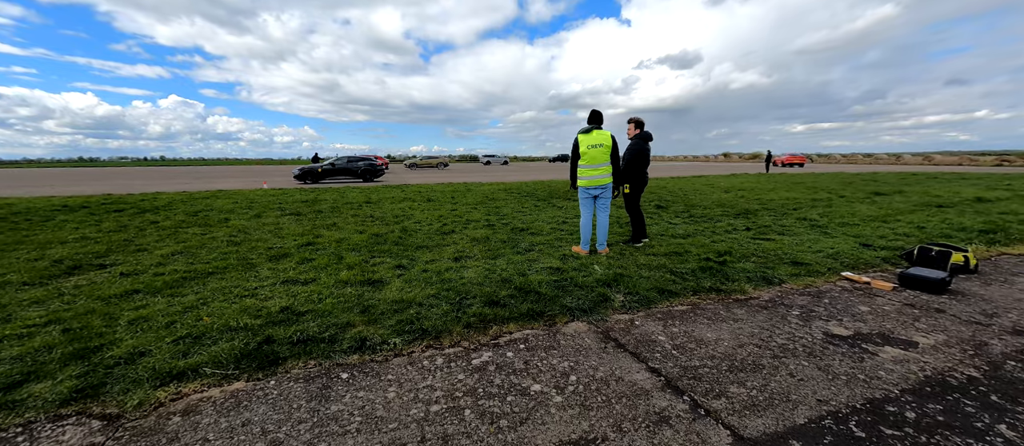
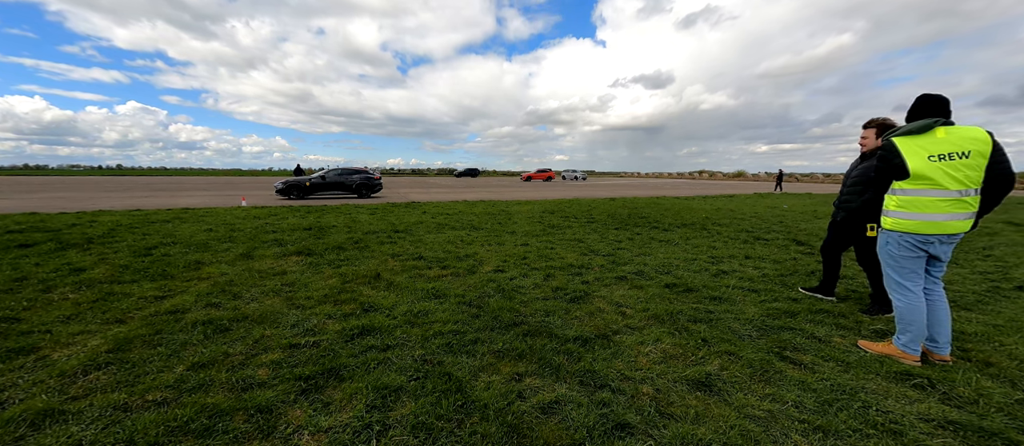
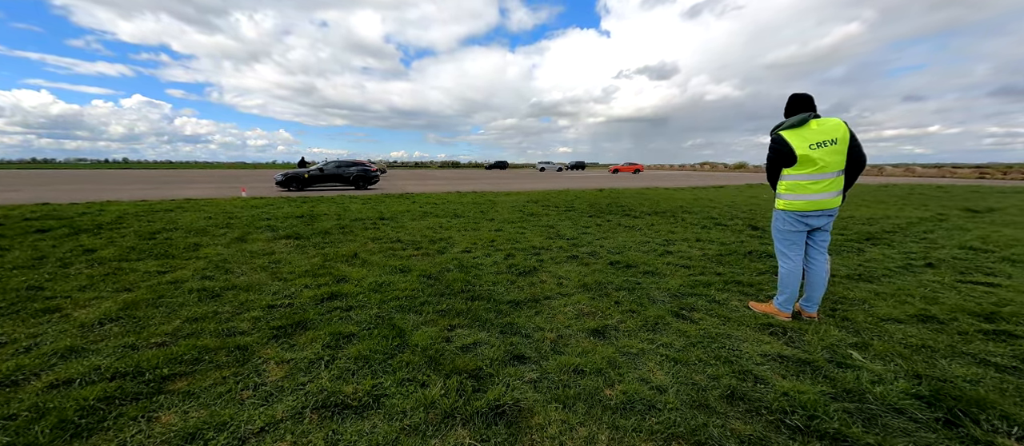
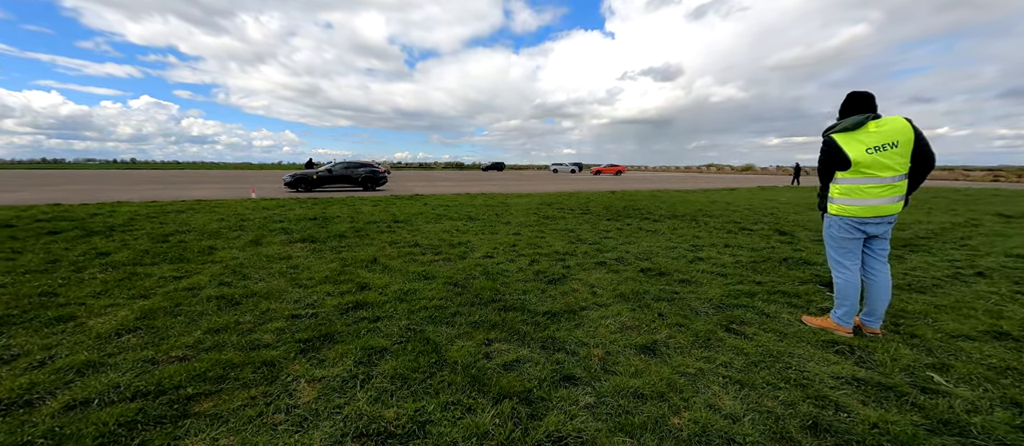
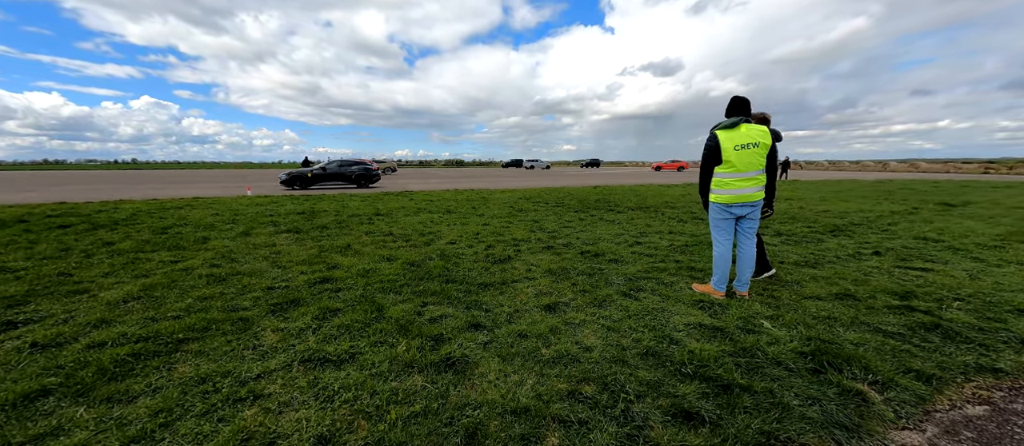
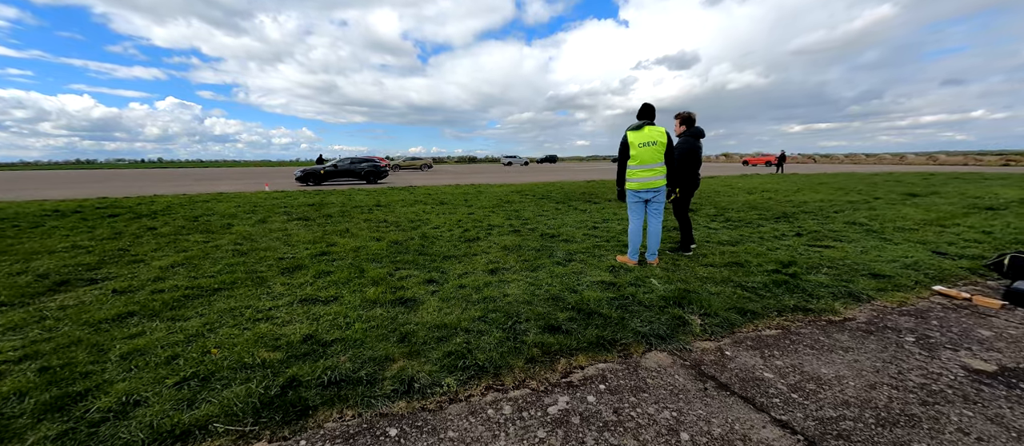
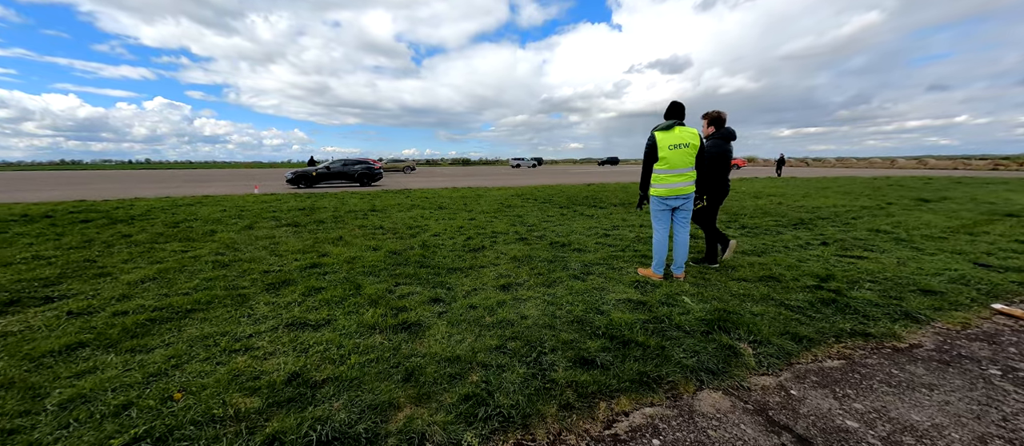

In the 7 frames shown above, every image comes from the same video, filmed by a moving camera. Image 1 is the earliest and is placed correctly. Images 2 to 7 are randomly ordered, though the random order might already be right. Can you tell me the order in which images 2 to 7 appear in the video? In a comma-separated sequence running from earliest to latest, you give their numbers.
6, 7, 5, 3, 4, 2
